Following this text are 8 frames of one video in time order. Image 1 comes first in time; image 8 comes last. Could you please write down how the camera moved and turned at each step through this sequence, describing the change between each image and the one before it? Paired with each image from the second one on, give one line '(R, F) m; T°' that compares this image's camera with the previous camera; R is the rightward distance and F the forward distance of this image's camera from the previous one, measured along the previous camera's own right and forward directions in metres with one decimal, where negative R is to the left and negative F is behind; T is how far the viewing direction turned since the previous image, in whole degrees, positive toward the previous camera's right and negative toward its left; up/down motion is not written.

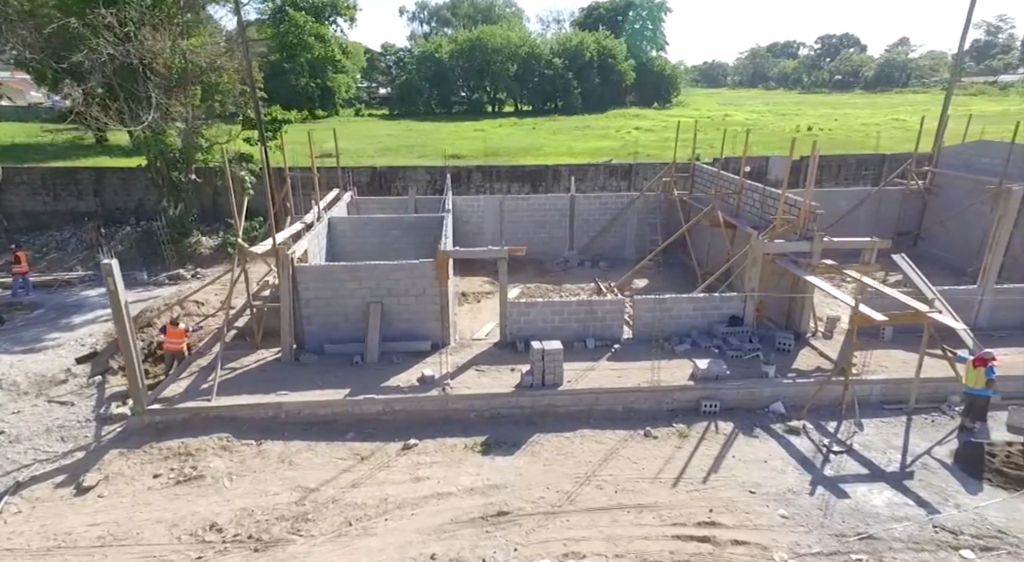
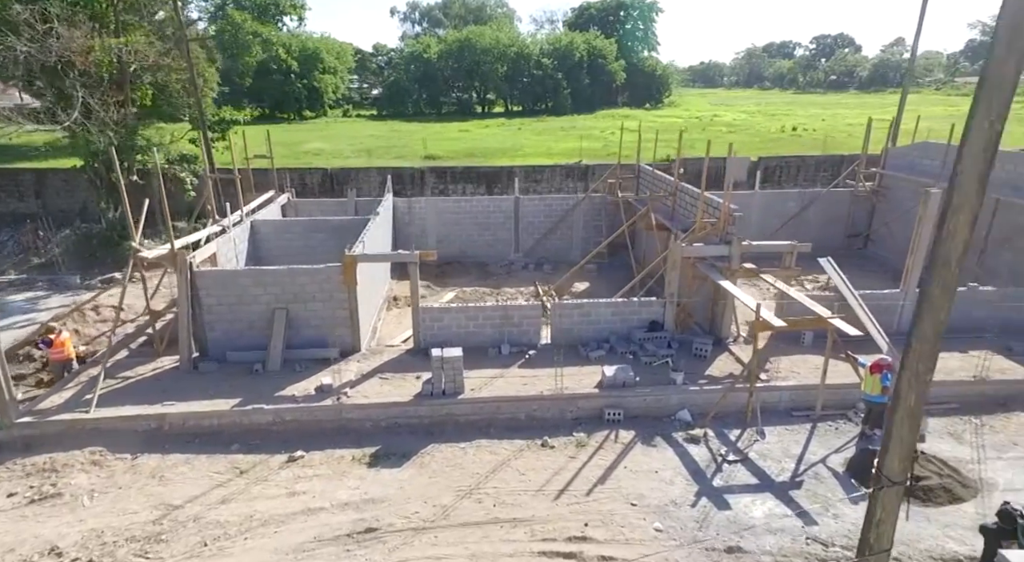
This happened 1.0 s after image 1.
(+1.3, +0.2) m; +1°
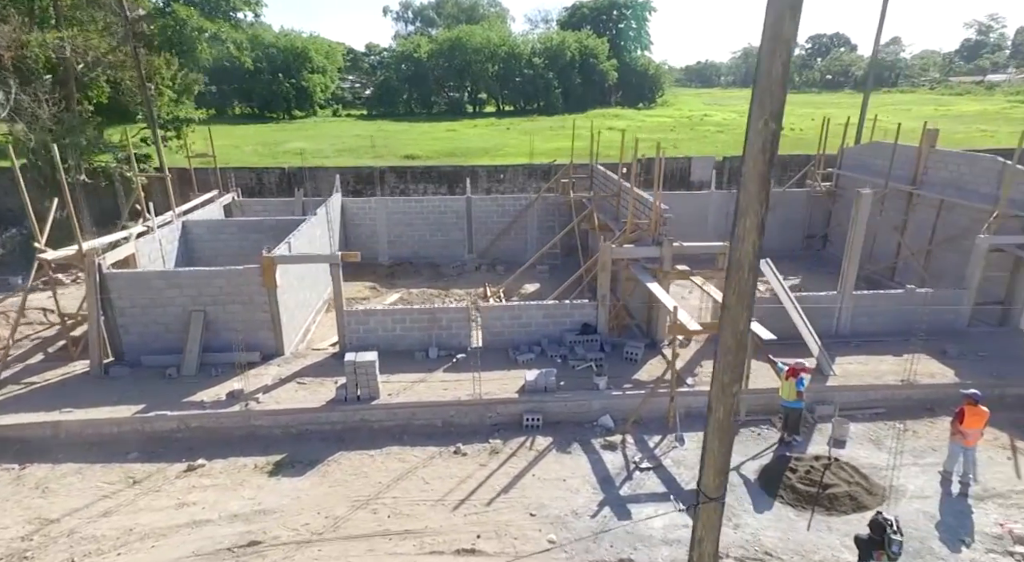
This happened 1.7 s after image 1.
(+1.0, +0.2) m; +1°
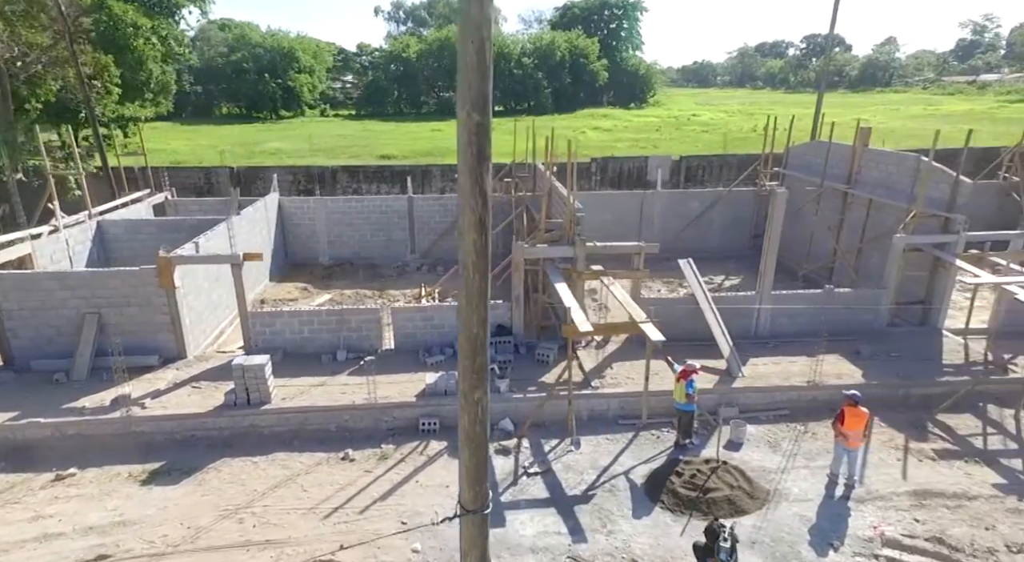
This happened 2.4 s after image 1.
(+1.2, +0.2) m; +1°
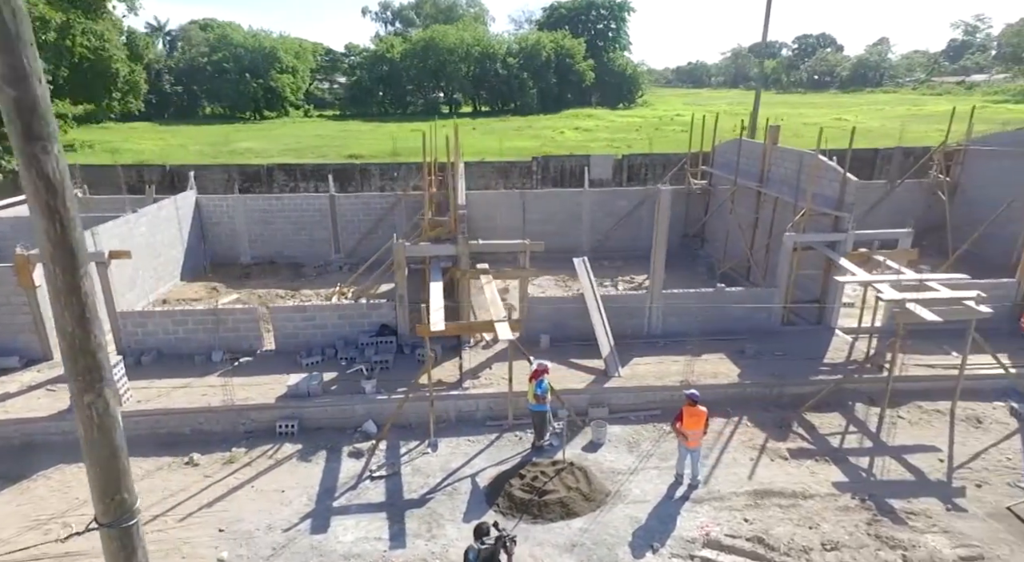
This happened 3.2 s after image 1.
(+1.7, +0.1) m; +2°
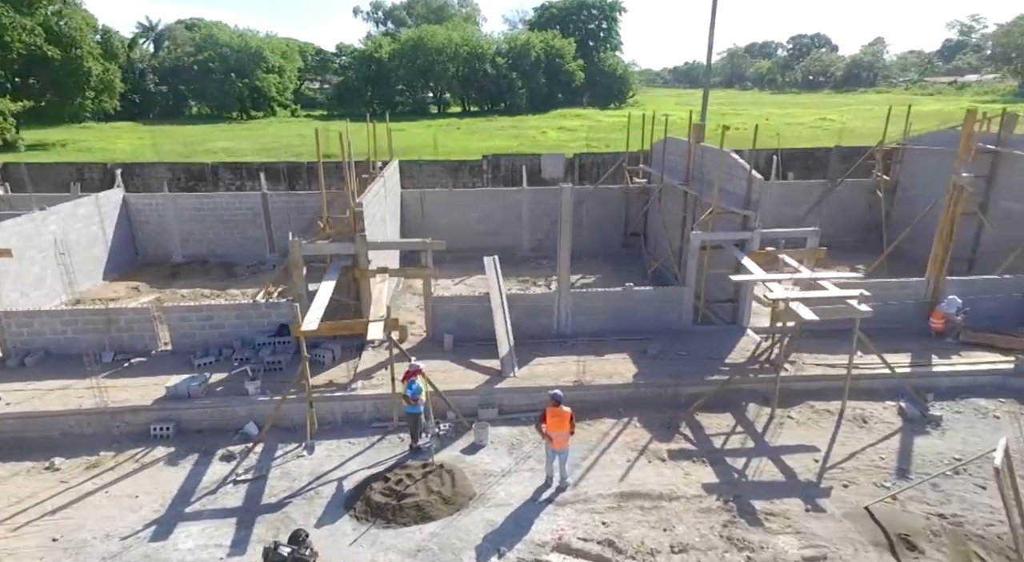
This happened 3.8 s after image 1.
(+1.4, +0.1) m; +1°
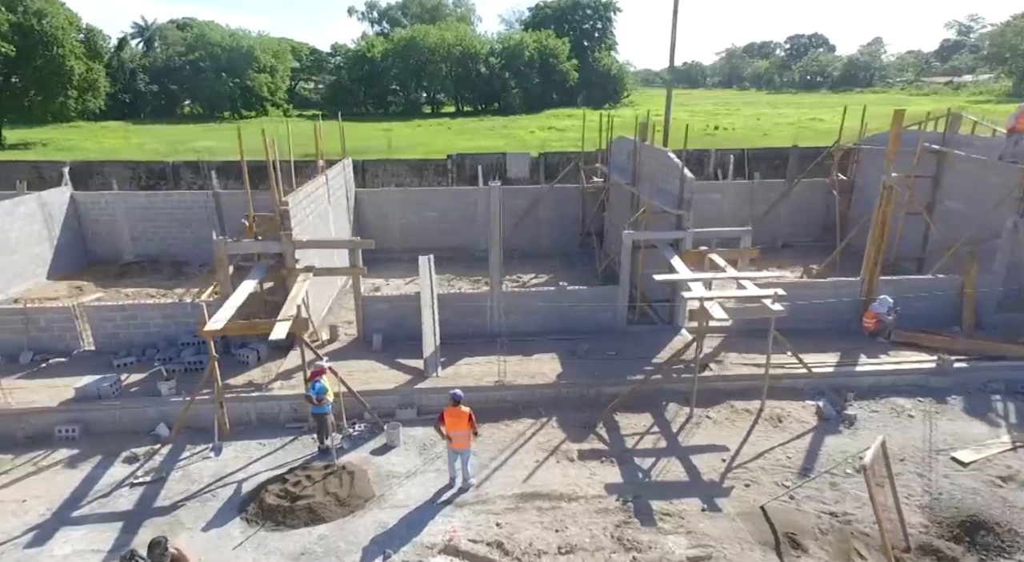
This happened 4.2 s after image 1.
(+1.0, +0.1) m; +1°
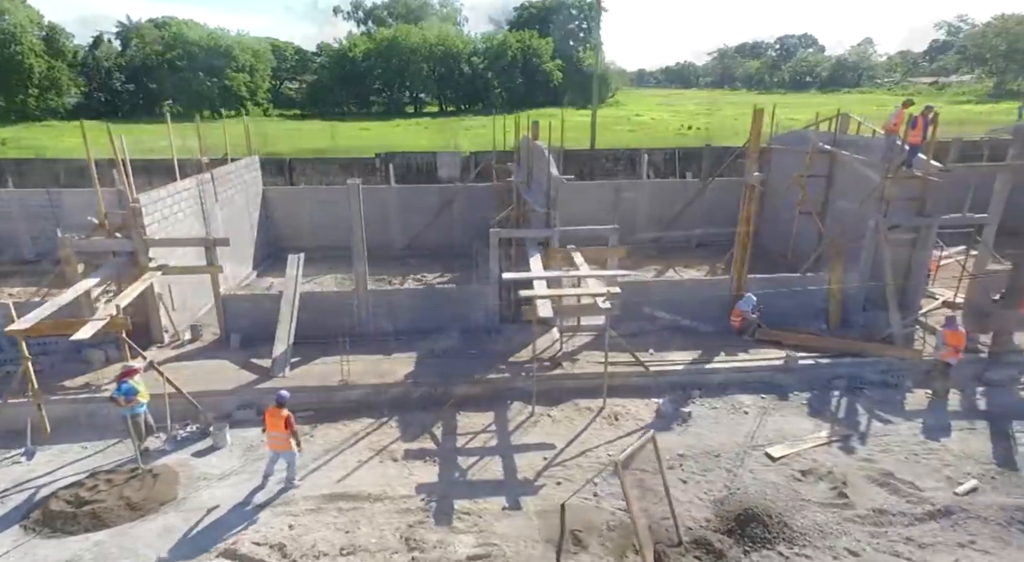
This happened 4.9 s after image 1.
(+1.8, 0.0) m; +2°
